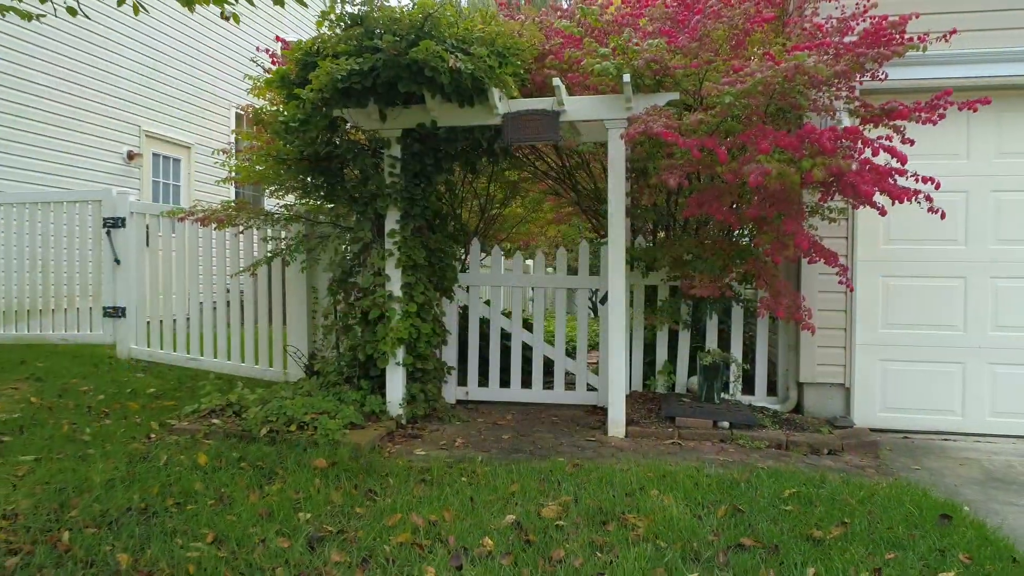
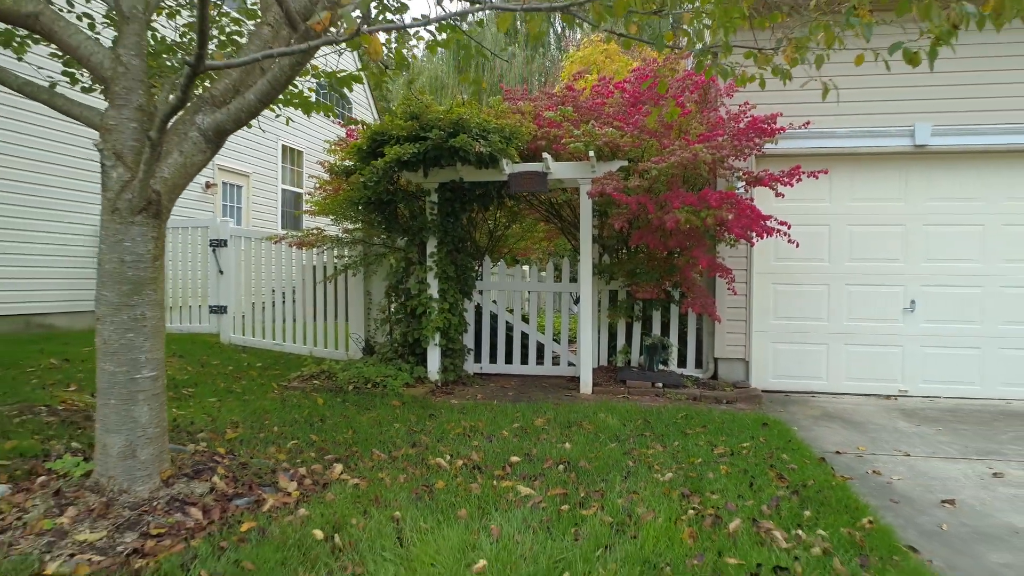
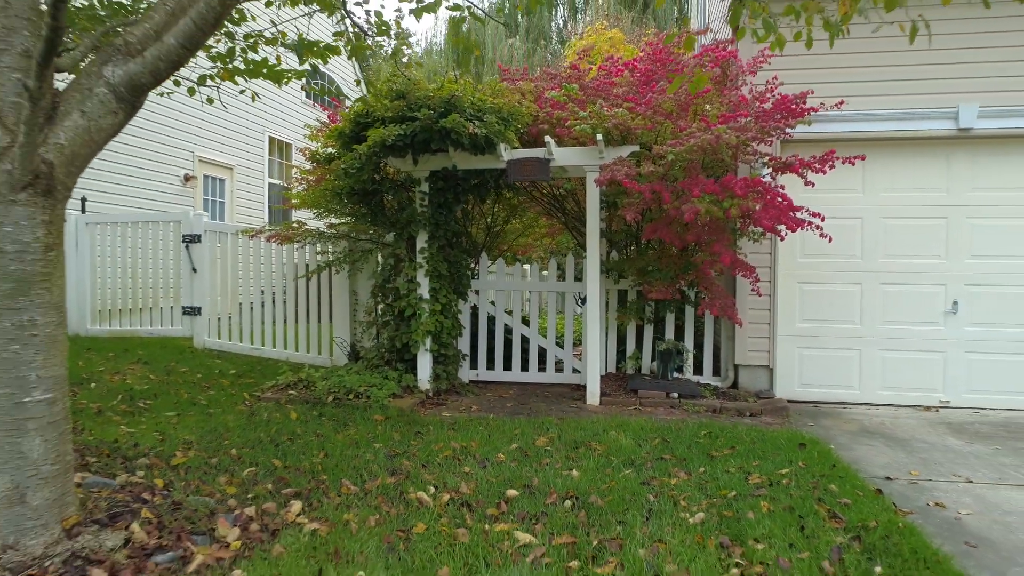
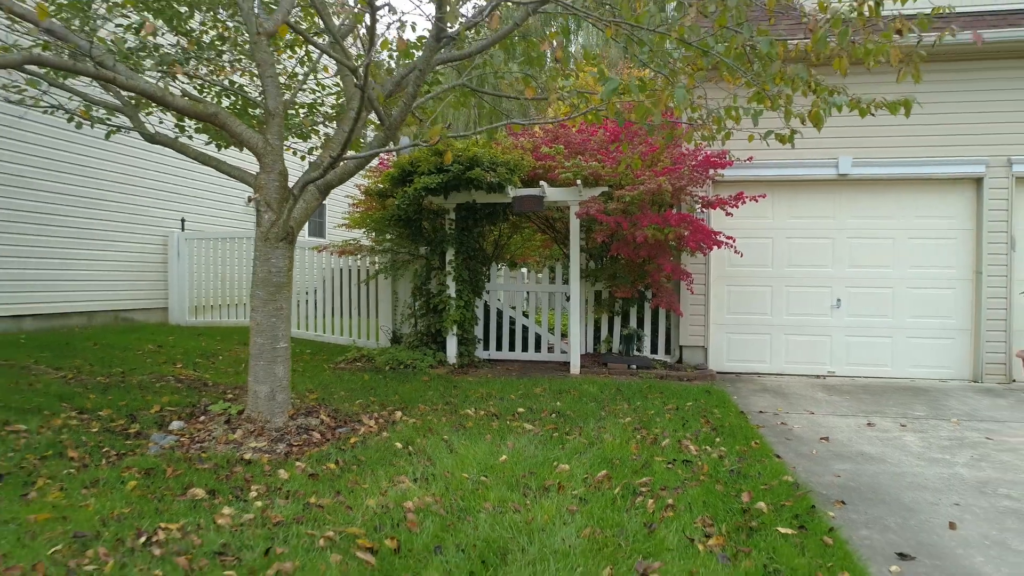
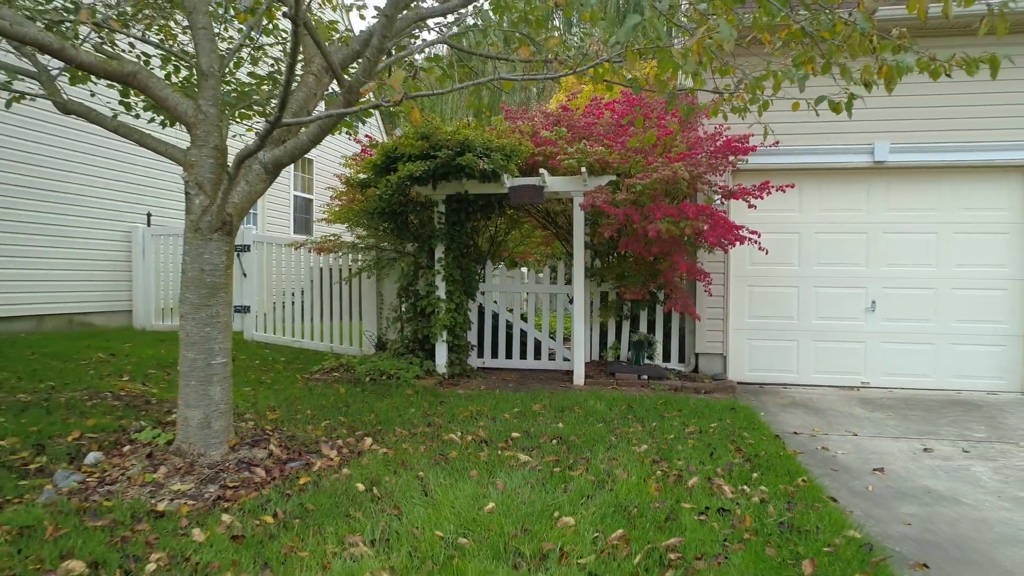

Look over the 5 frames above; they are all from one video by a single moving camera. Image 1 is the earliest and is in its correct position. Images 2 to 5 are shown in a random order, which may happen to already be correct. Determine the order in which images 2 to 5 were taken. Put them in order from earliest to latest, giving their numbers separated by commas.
3, 2, 5, 4
